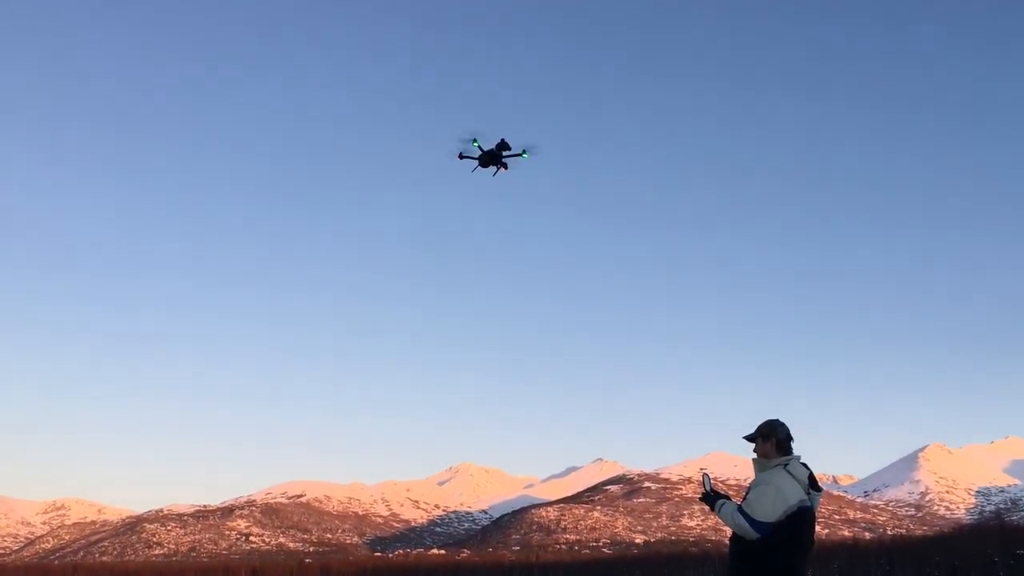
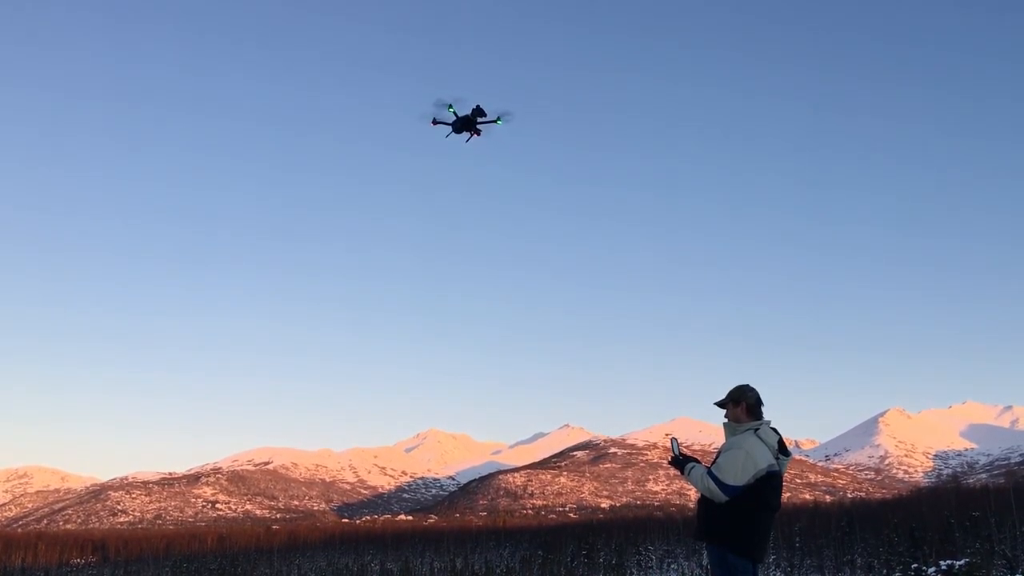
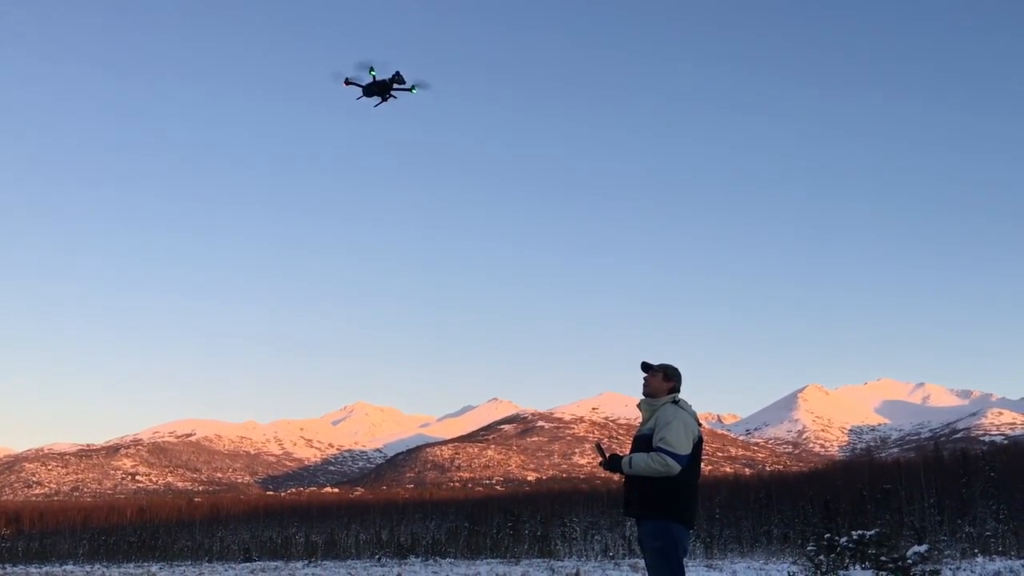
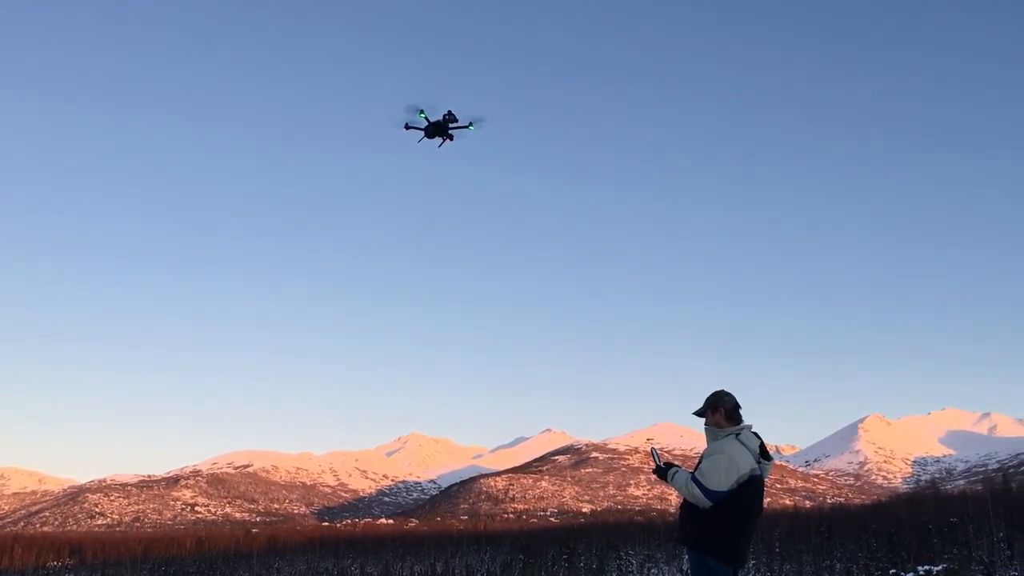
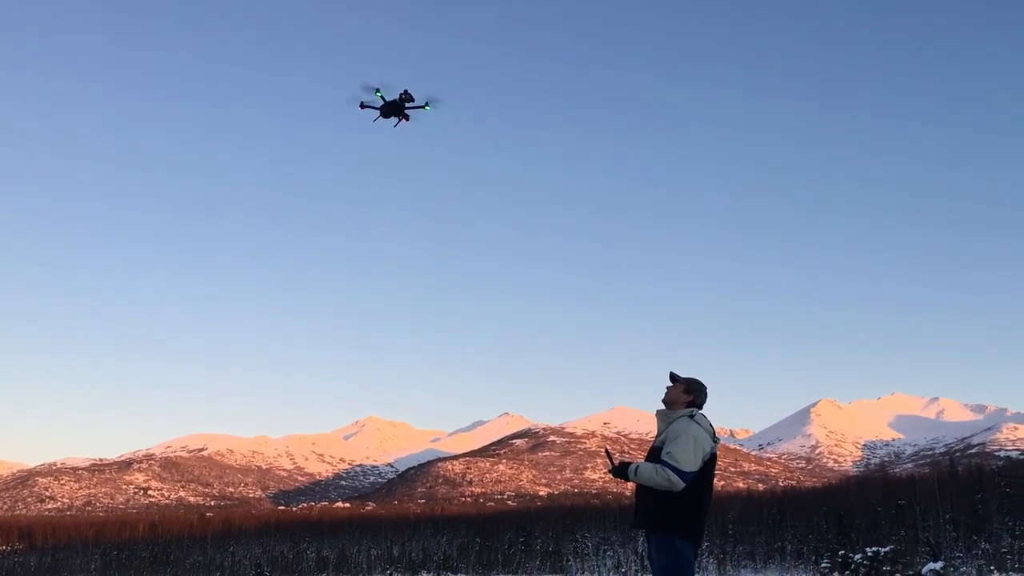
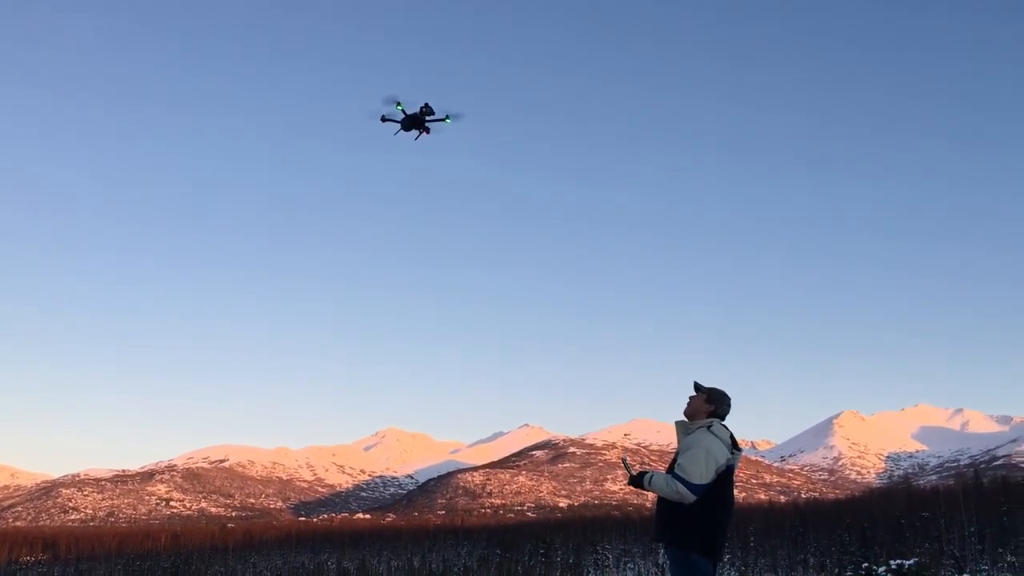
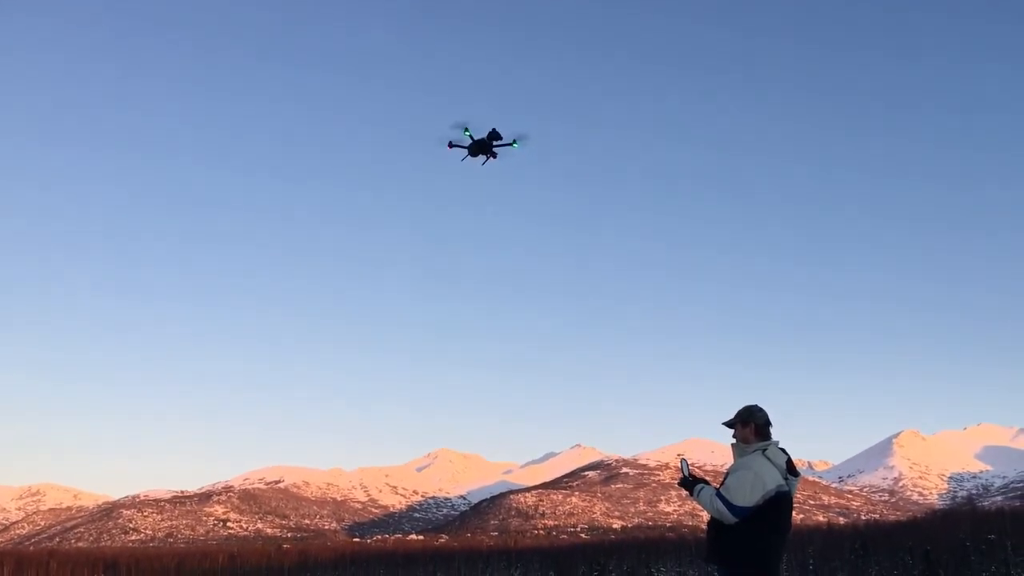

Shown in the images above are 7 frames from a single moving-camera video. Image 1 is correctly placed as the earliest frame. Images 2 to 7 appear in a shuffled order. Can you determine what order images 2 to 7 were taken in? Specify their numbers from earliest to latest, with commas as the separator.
7, 2, 4, 6, 5, 3
